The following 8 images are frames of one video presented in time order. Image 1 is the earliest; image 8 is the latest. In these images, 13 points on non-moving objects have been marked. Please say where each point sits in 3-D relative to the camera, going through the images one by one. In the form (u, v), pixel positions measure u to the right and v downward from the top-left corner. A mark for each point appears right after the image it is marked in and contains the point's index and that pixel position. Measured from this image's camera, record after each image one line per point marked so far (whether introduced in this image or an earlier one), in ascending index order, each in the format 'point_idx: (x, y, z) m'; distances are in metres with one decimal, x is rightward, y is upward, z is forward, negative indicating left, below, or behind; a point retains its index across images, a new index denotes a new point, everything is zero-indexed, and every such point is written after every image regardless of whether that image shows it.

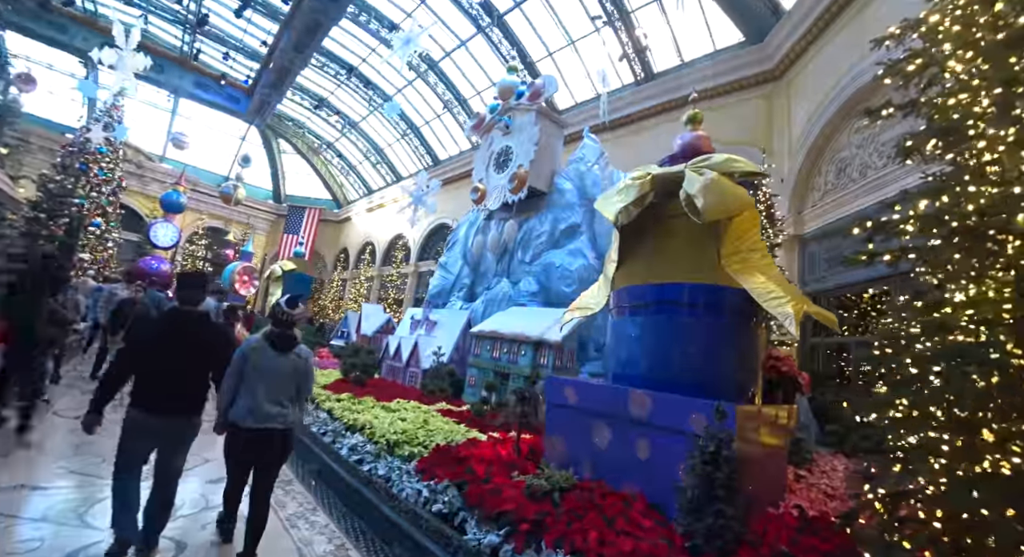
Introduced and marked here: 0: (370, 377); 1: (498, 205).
0: (-2.1, -1.5, +6.8) m
1: (-0.3, +1.5, +9.9) m
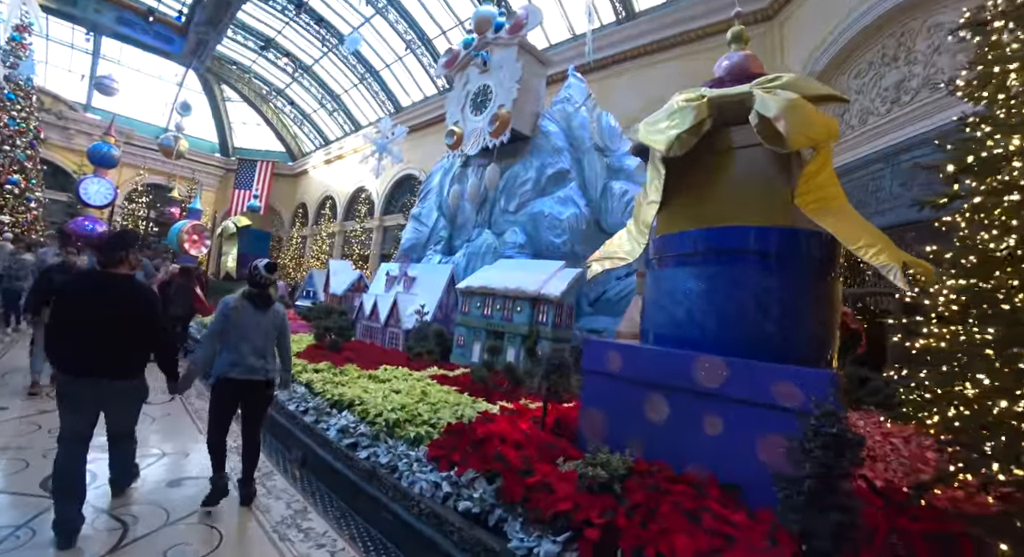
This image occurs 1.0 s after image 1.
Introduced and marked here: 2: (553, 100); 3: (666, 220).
0: (-2.1, -0.9, +6.1) m
1: (-0.7, +2.4, +9.0) m
2: (+0.8, +3.5, +9.2) m
3: (+1.1, +0.4, +3.4) m
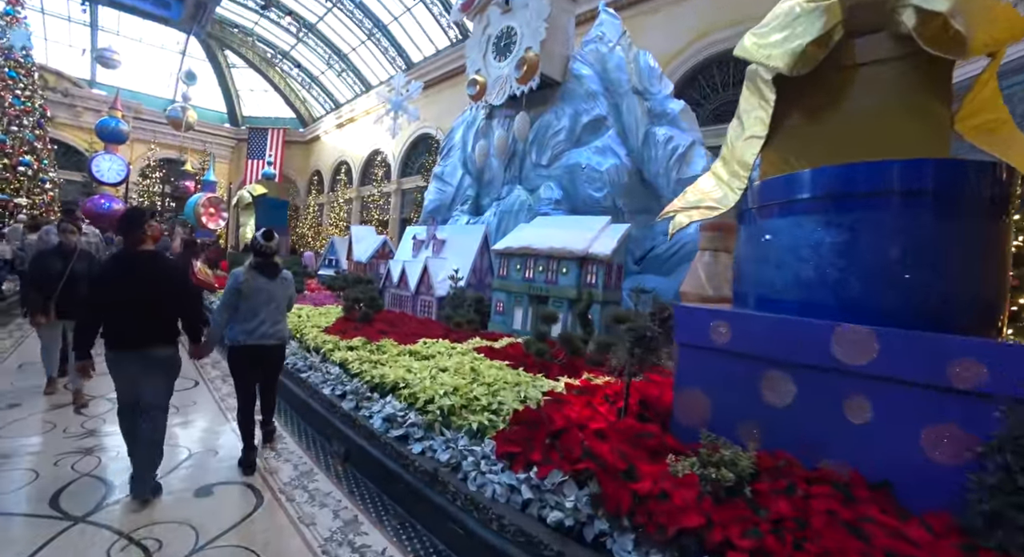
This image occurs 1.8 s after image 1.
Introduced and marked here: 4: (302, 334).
0: (-1.6, -0.5, +5.6) m
1: (-0.2, +3.1, +8.2) m
2: (+1.3, +4.2, +8.3) m
3: (+1.5, +0.7, +2.7) m
4: (-2.1, -0.6, +4.6) m
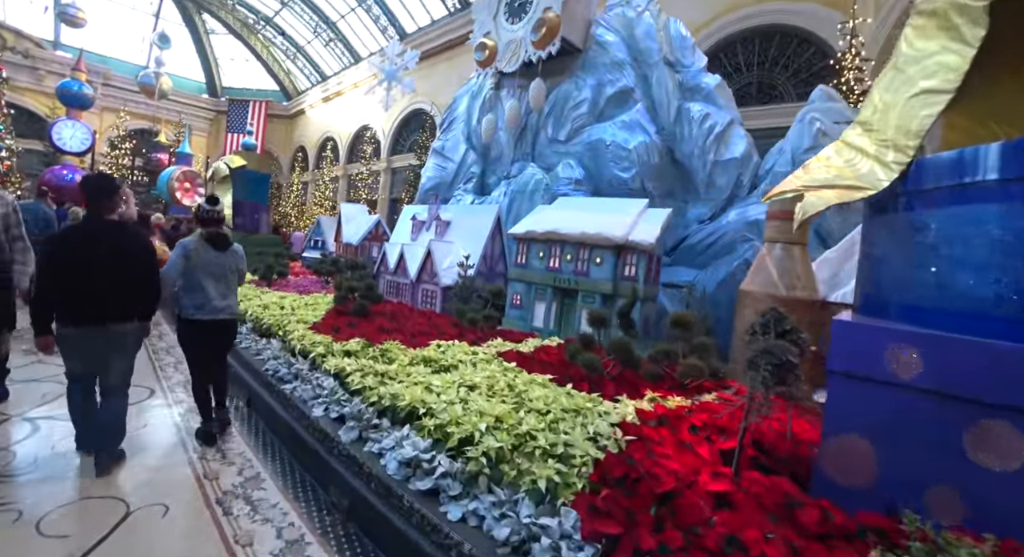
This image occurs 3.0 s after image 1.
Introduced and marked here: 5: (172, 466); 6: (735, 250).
0: (-1.4, -0.3, +4.8) m
1: (+0.1, +3.3, +7.4) m
2: (+1.5, +4.4, +7.5) m
3: (+1.8, +0.7, +2.0) m
4: (-1.8, -0.4, +3.7) m
5: (-2.0, -1.1, +2.7) m
6: (+2.7, +0.4, +5.6) m
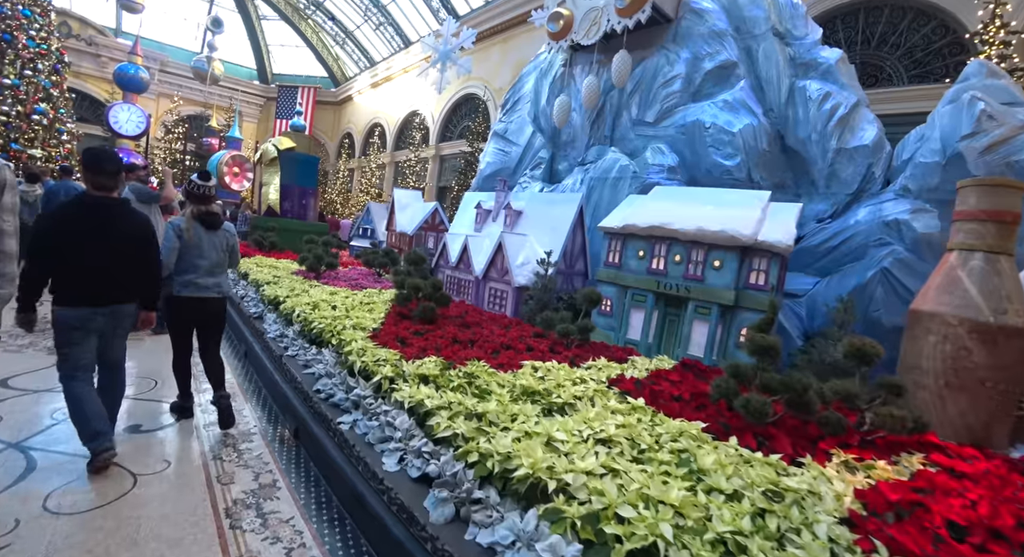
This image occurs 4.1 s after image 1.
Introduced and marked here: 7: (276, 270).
0: (-0.6, -0.3, +4.1) m
1: (+1.1, +3.3, +6.5) m
2: (+2.7, +4.3, +6.5) m
3: (+2.4, +0.6, +1.0) m
4: (-1.1, -0.4, +3.1) m
5: (-1.4, -1.1, +2.1) m
6: (+3.5, +0.2, +4.7) m
7: (-3.1, +0.1, +6.0) m
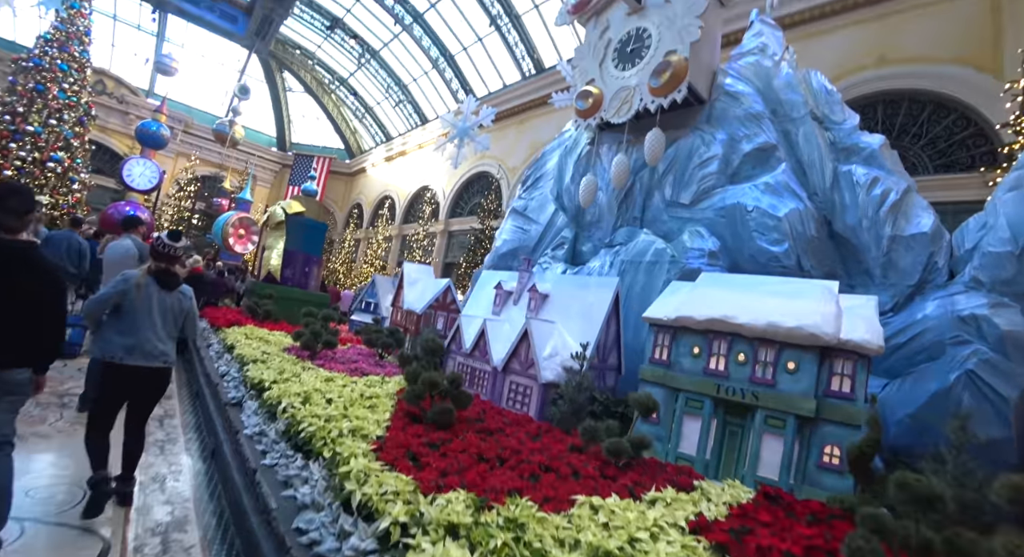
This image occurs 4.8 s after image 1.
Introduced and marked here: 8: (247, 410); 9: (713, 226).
0: (-0.4, -1.0, +3.5) m
1: (+1.5, +2.1, +6.4) m
2: (+3.0, +3.1, +6.5) m
3: (+2.7, +0.3, +0.5) m
4: (-0.9, -0.9, +2.4) m
5: (-1.2, -1.4, +1.3) m
6: (+3.8, -0.6, +4.1) m
7: (-2.8, -0.8, +5.4) m
8: (-2.0, -1.0, +3.5) m
9: (+2.2, +0.6, +5.3) m
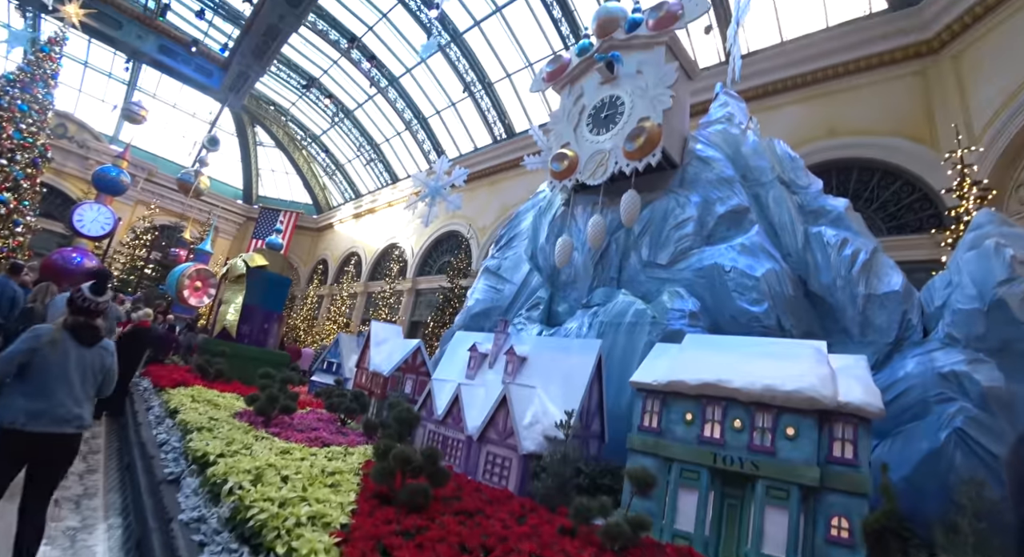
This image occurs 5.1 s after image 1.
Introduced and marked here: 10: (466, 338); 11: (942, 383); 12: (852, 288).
0: (-0.5, -1.3, +3.1) m
1: (+1.1, +1.4, +6.5) m
2: (+2.7, +2.3, +6.9) m
3: (+2.7, +0.2, +0.6) m
4: (-1.0, -1.1, +2.0) m
5: (-1.1, -1.5, +0.9) m
6: (+3.6, -1.1, +4.0) m
7: (-3.1, -1.4, +4.9) m
8: (-2.1, -1.3, +3.0) m
9: (+2.0, 0.0, +5.3) m
10: (-0.6, -0.7, +5.8) m
11: (+3.8, -0.9, +4.1) m
12: (+3.5, -0.1, +4.9) m
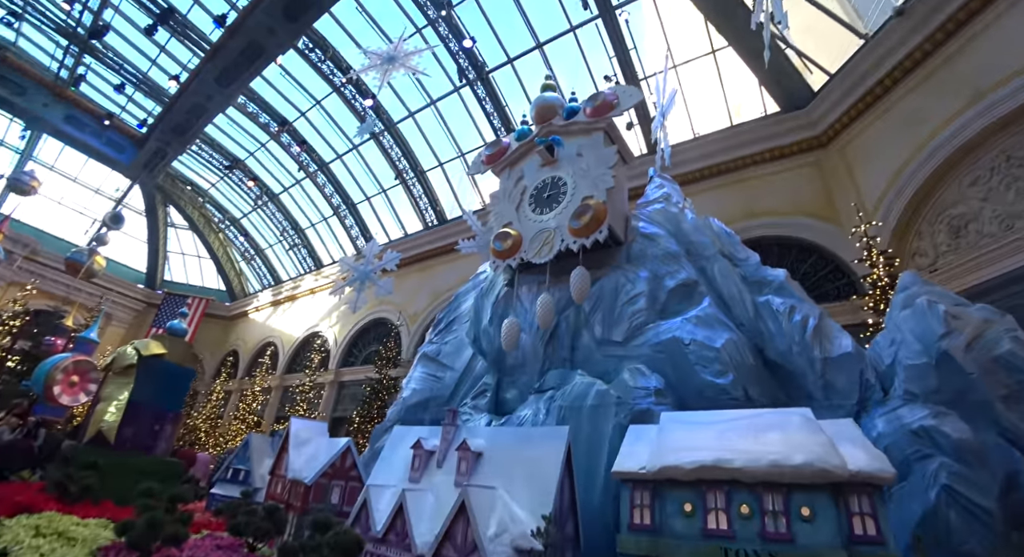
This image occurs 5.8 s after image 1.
0: (-0.6, -1.7, +2.3) m
1: (+0.4, +0.3, +6.3) m
2: (+1.8, +1.1, +7.1) m
3: (+2.9, +0.3, +0.6) m
4: (-0.9, -1.3, +1.2) m
5: (-0.9, -1.5, 0.0) m
6: (+3.3, -1.7, +3.9) m
7: (-3.4, -2.1, +3.6) m
8: (-2.1, -1.7, +2.0) m
9: (+1.5, -0.8, +5.0) m
10: (-1.2, -1.6, +5.0) m
11: (+3.4, -1.5, +4.0) m
12: (+3.1, -0.8, +4.9) m
